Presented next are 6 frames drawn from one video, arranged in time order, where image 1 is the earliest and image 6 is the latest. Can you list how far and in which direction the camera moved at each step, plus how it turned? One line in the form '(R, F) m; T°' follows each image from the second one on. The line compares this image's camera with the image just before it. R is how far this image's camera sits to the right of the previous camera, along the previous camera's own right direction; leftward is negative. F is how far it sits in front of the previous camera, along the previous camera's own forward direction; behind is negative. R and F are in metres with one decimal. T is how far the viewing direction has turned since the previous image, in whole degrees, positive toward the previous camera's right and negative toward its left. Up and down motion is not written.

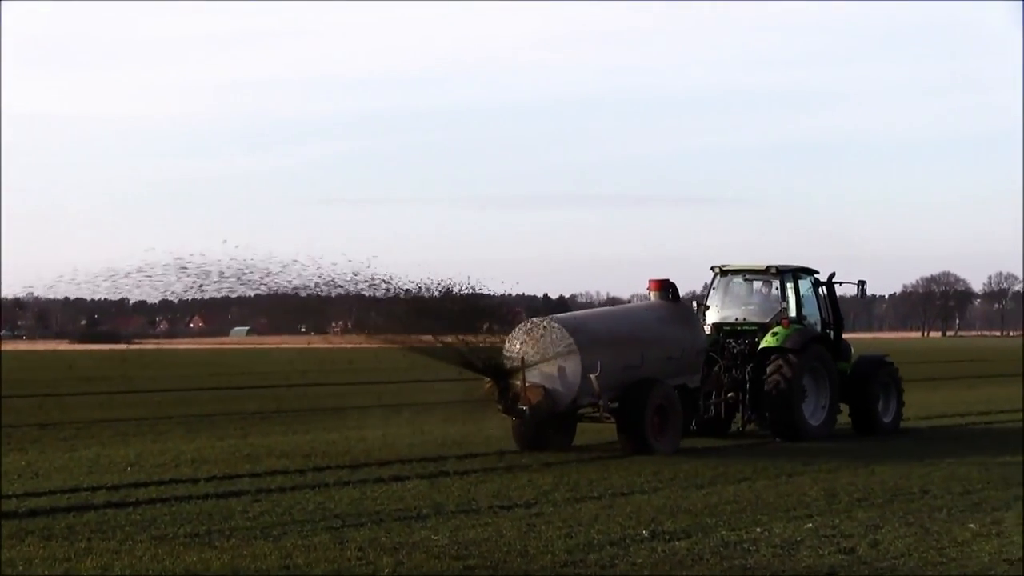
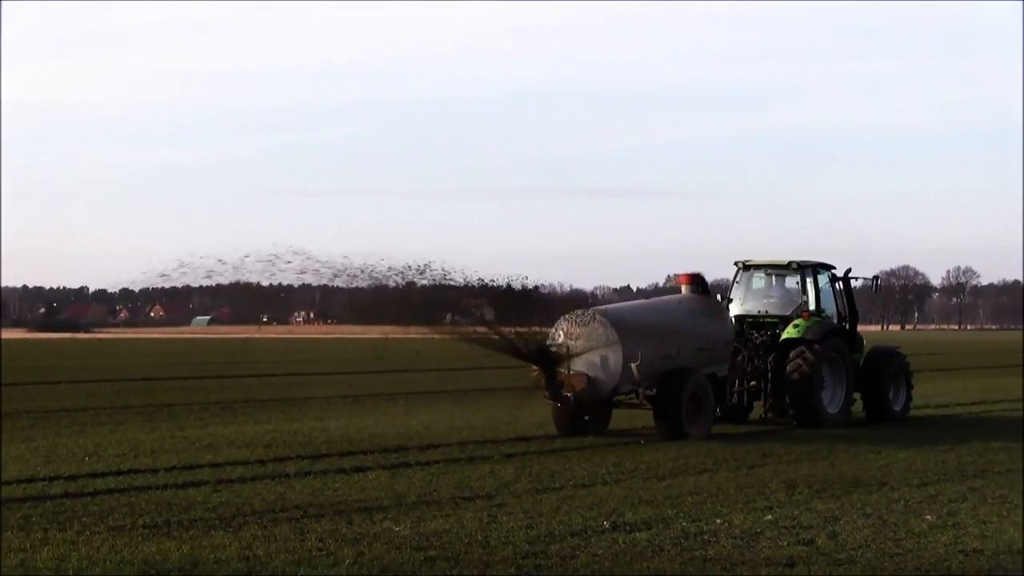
(+0.1, 0.0) m; +1°
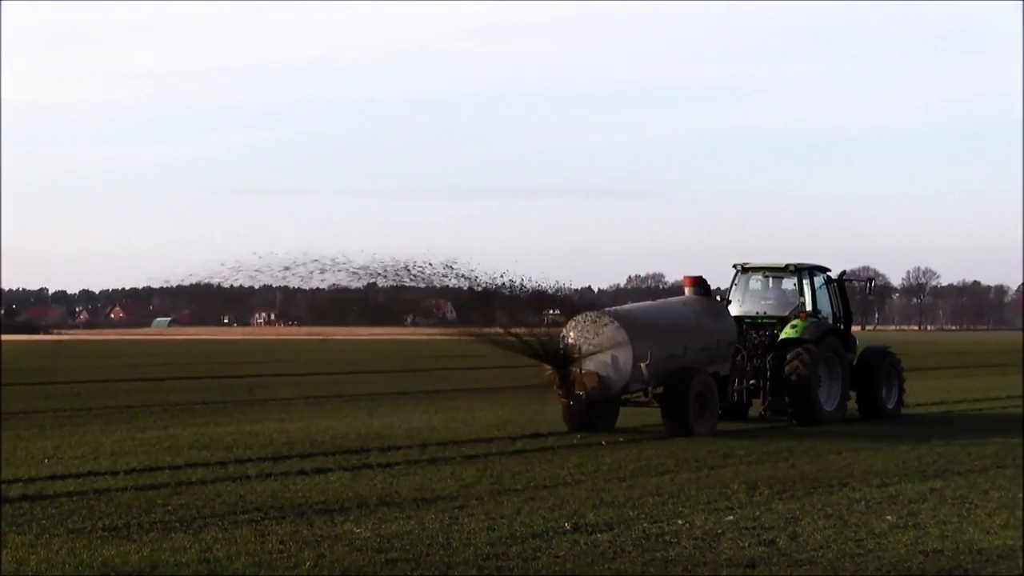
(+0.2, 0.0) m; +1°
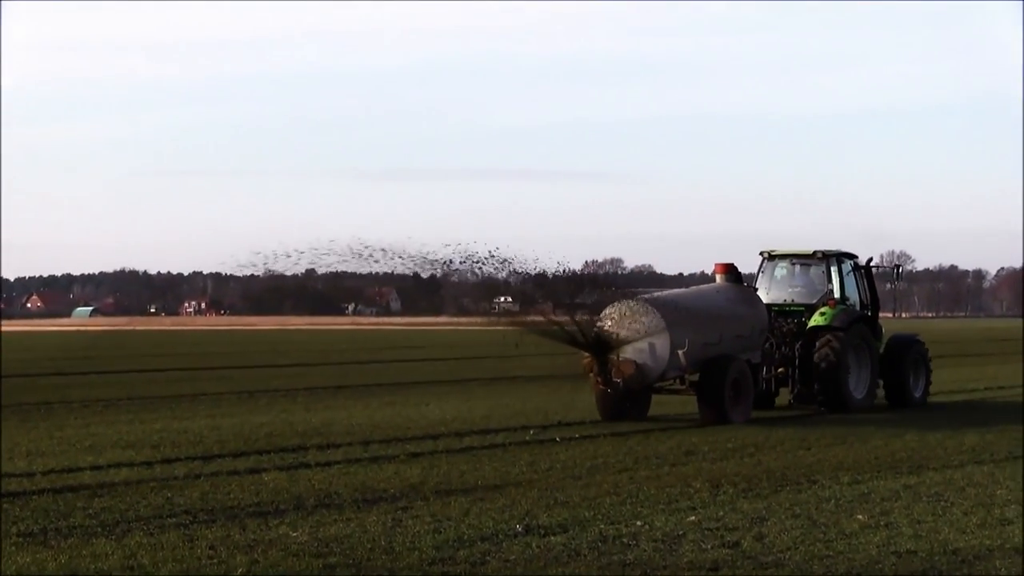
(+0.3, +0.8) m; +1°
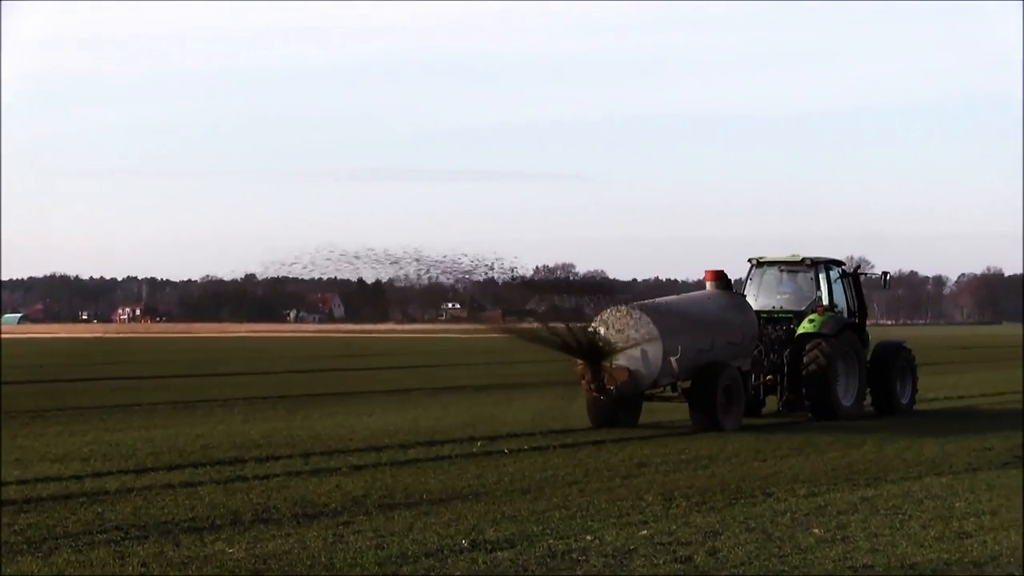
(+0.3, +0.4) m; +1°
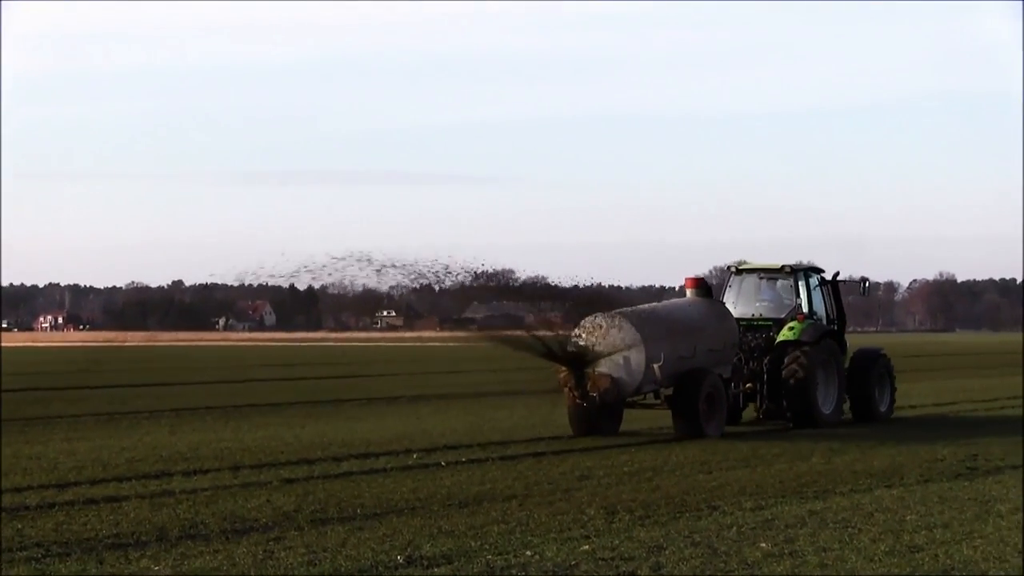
(+0.3, +0.4) m; +1°
